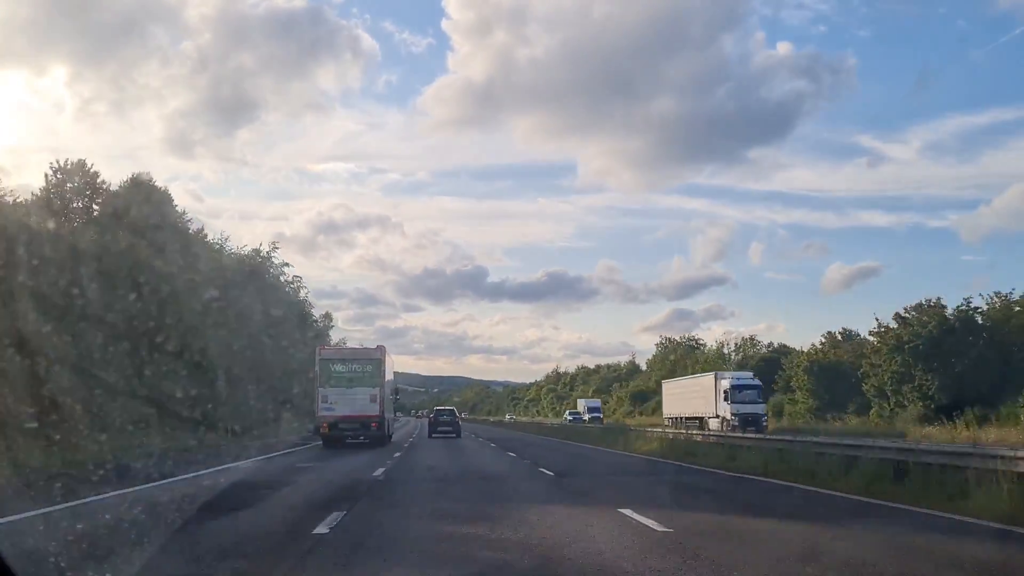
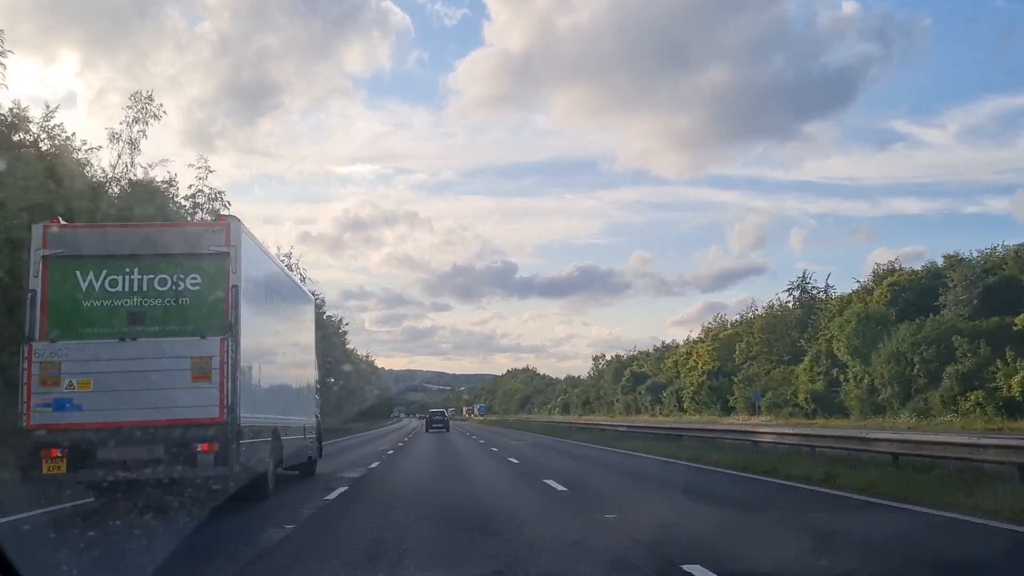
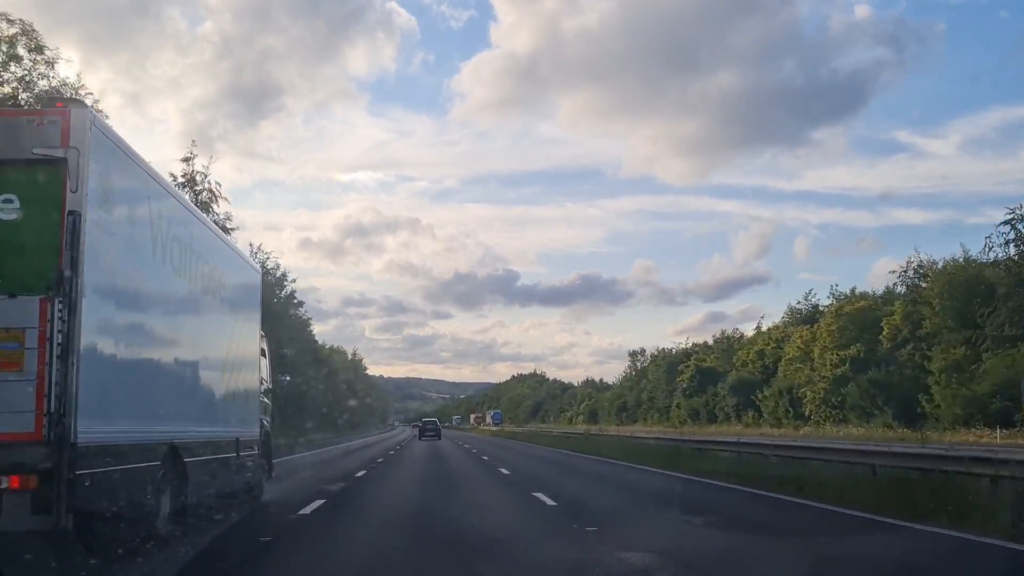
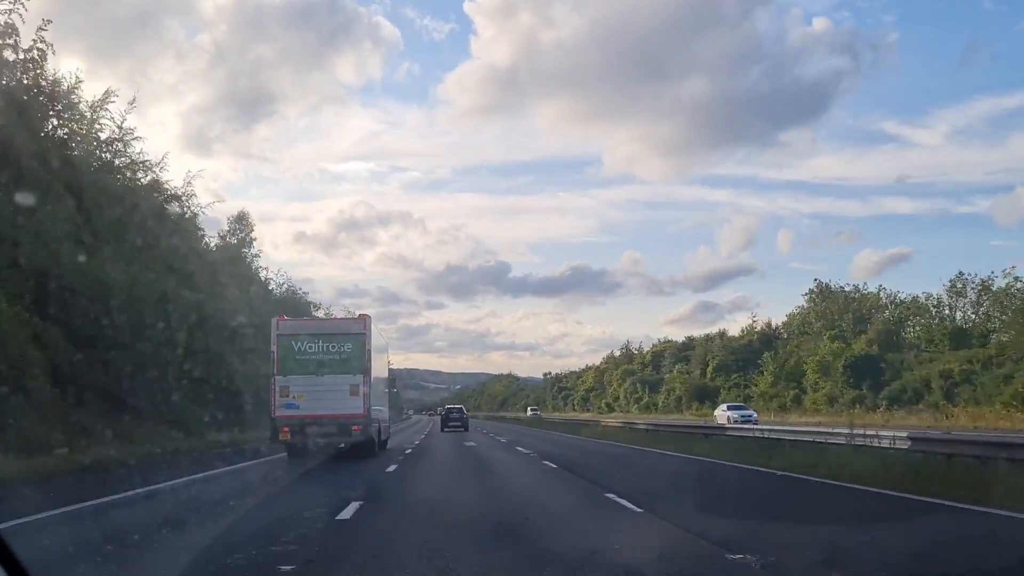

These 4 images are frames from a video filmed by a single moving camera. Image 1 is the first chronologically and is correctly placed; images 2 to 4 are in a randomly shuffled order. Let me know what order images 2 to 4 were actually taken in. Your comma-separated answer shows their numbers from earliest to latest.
4, 2, 3
